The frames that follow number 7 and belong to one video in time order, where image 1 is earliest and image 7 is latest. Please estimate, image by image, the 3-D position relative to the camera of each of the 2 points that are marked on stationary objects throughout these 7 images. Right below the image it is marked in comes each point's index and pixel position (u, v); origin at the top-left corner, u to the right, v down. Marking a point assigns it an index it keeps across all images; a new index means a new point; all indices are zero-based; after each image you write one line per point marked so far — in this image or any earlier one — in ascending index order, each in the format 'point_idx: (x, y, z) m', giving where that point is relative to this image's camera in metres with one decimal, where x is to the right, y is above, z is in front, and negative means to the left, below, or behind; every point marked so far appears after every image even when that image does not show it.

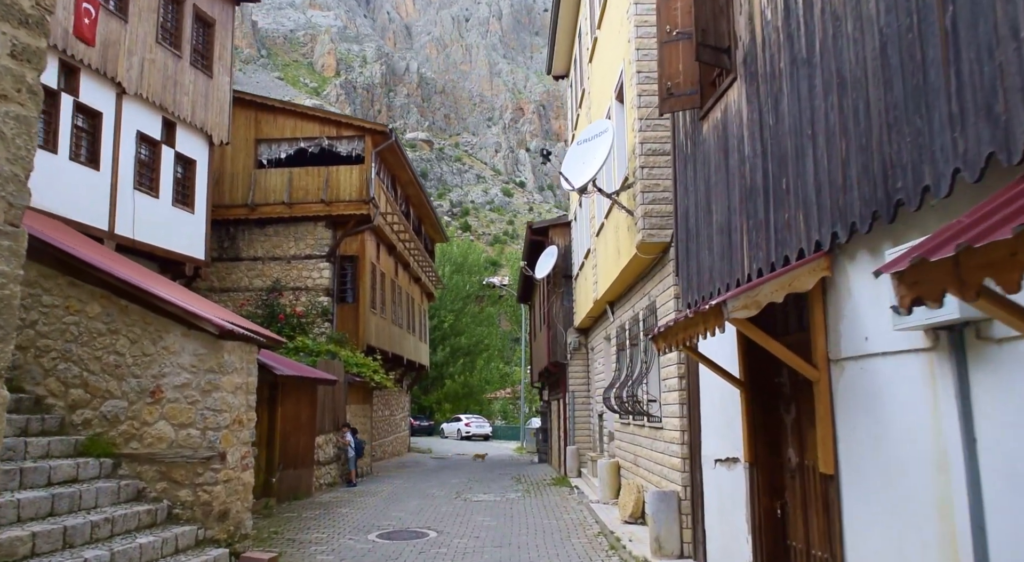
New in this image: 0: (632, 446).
0: (+1.6, -2.2, +11.9) m
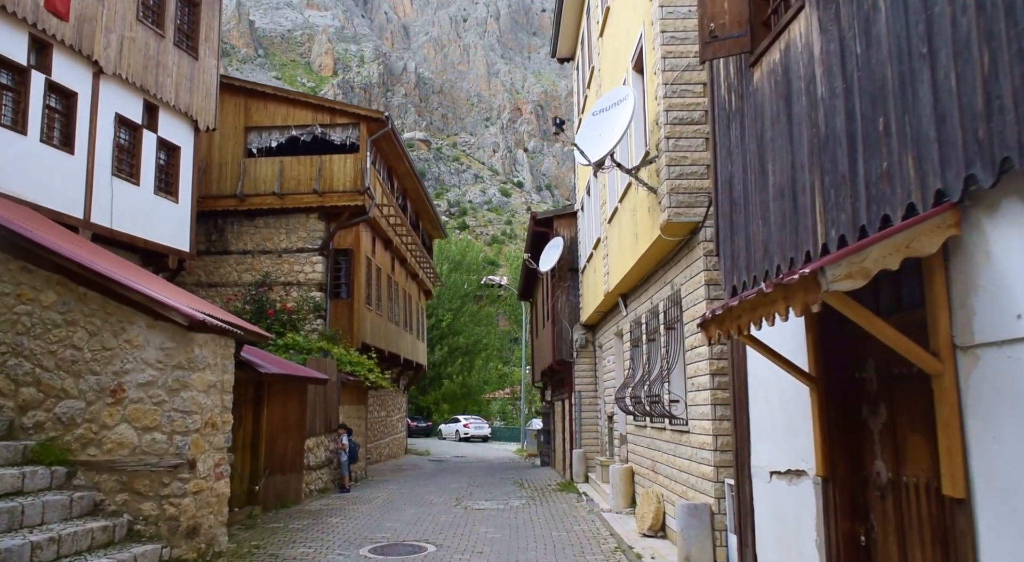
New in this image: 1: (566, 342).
0: (+1.7, -2.1, +10.9) m
1: (+1.1, -1.2, +17.7) m
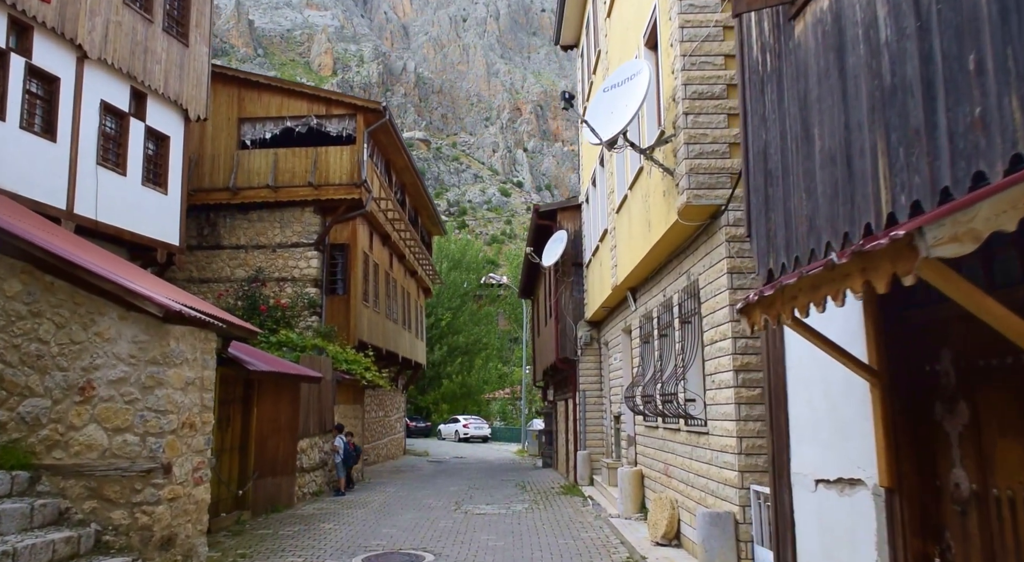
0: (+1.7, -2.0, +10.2) m
1: (+1.1, -1.1, +17.0) m
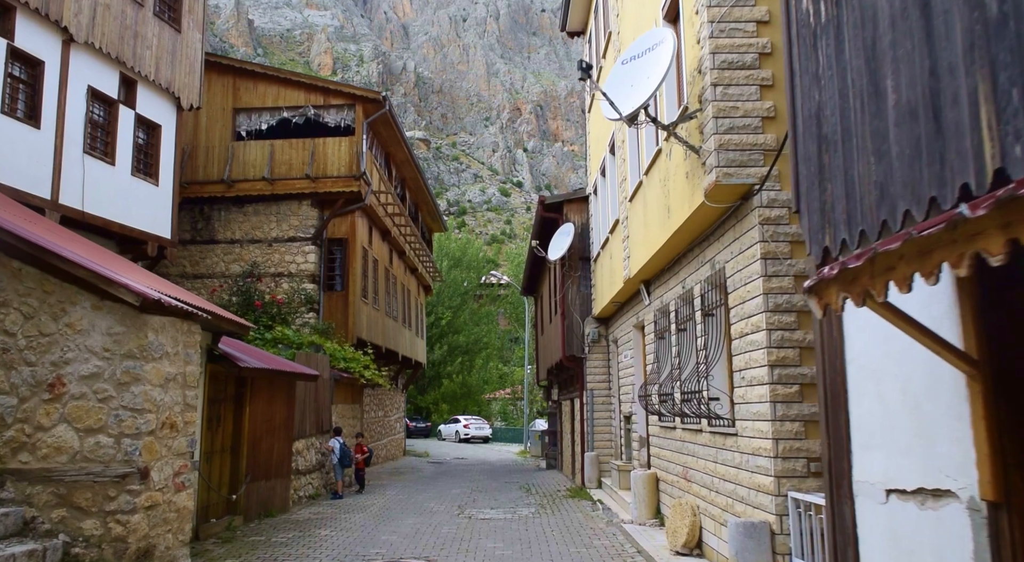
0: (+1.8, -1.9, +9.6) m
1: (+1.2, -1.0, +16.4) m
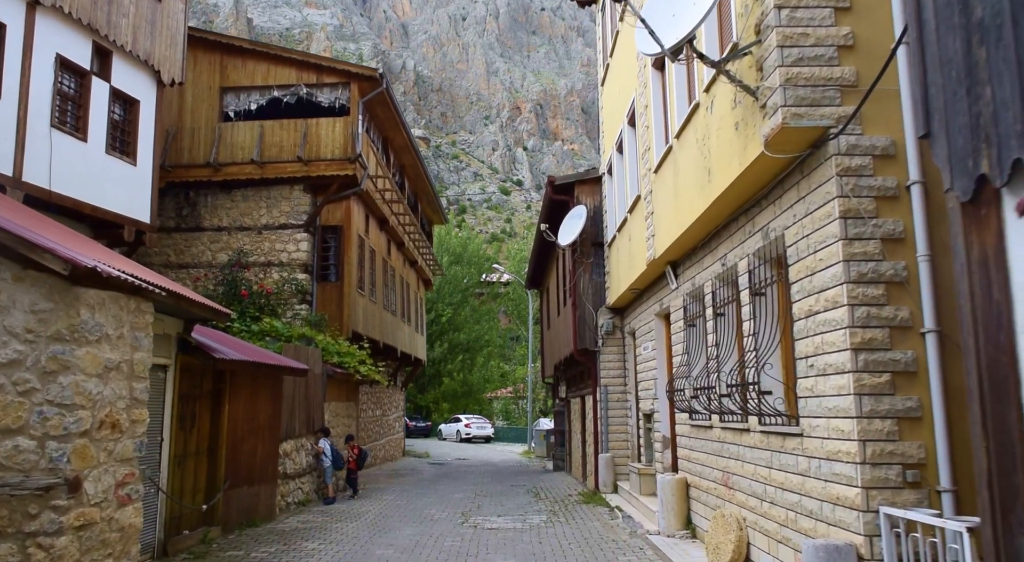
0: (+1.9, -1.7, +8.3) m
1: (+1.3, -0.8, +15.1) m
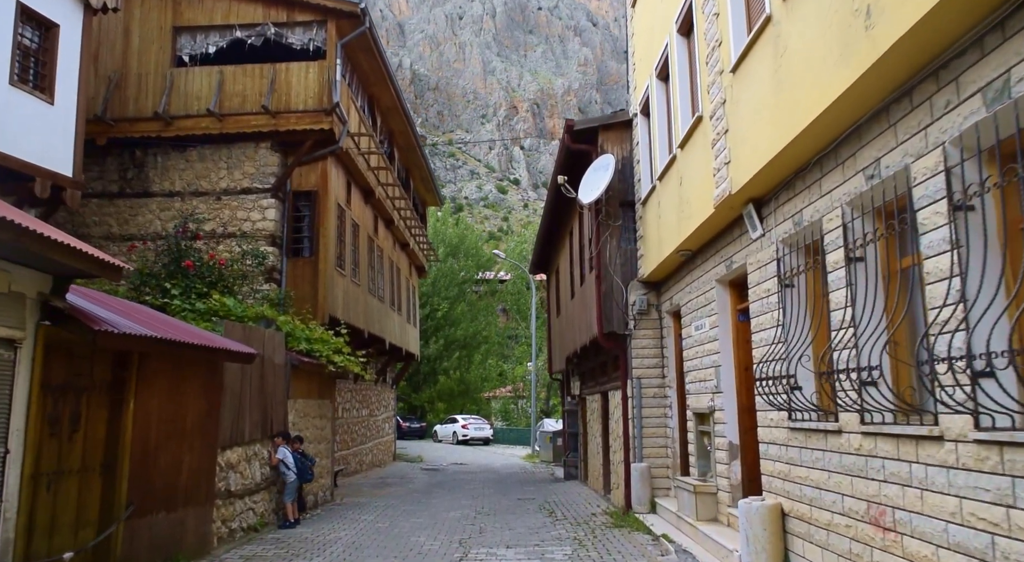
0: (+2.1, -1.2, +5.3) m
1: (+1.5, -0.4, +12.2) m
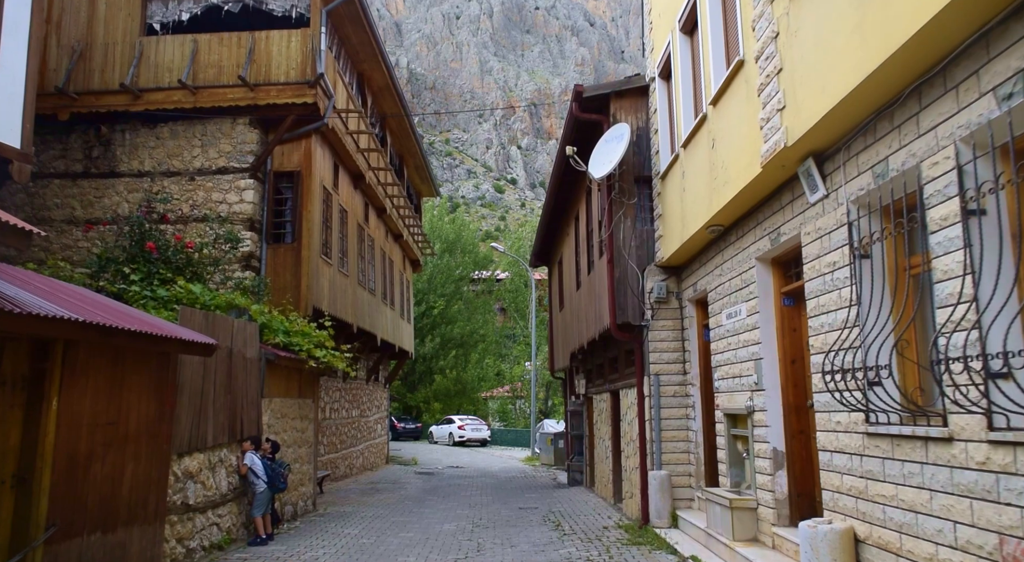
0: (+2.2, -1.0, +4.0) m
1: (+1.5, -0.2, +10.8) m
